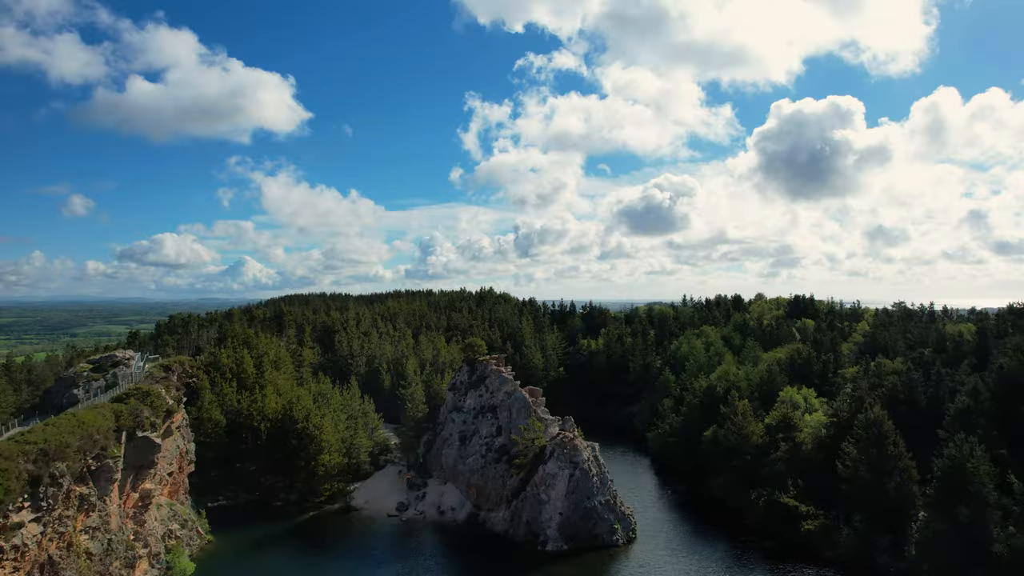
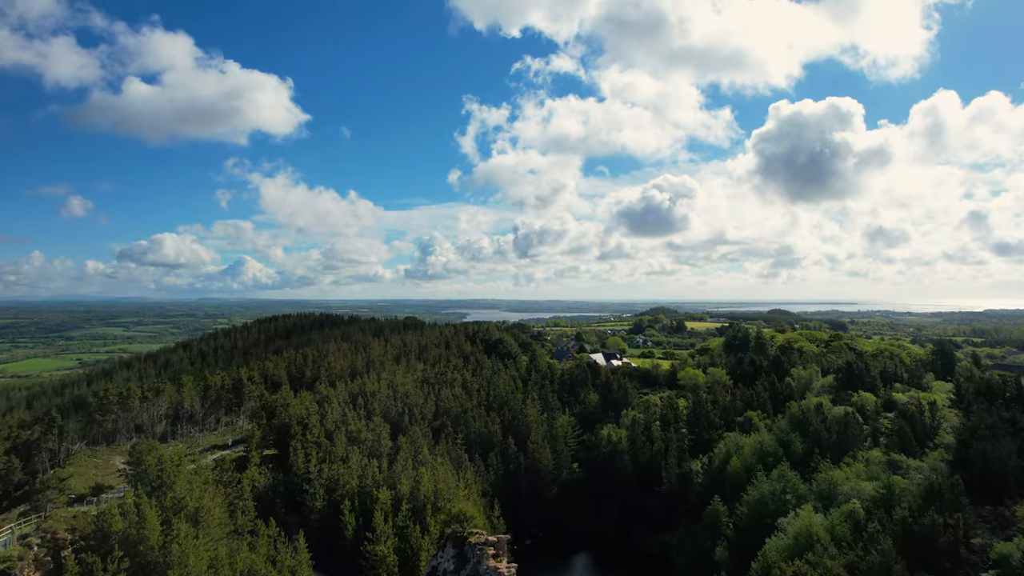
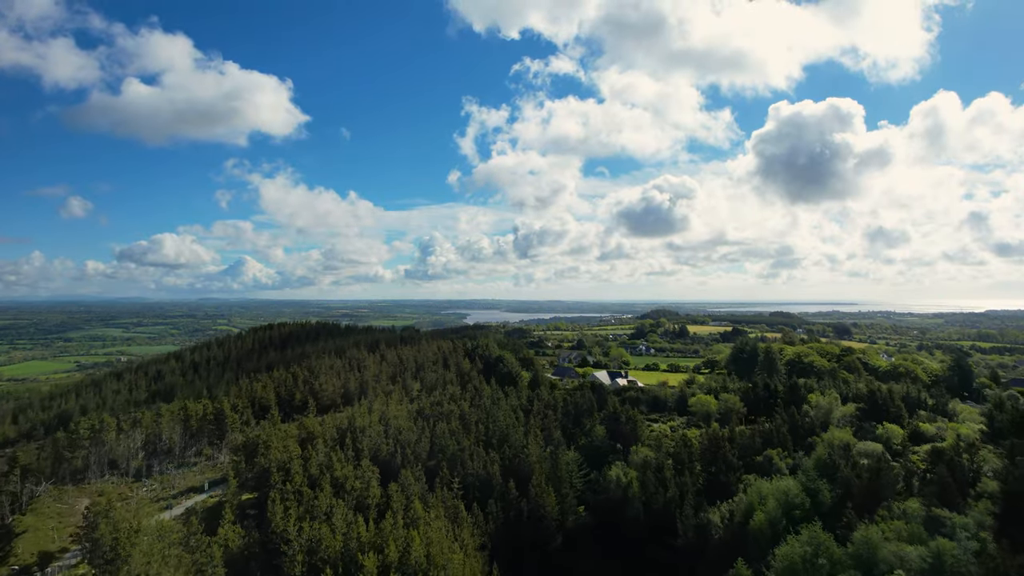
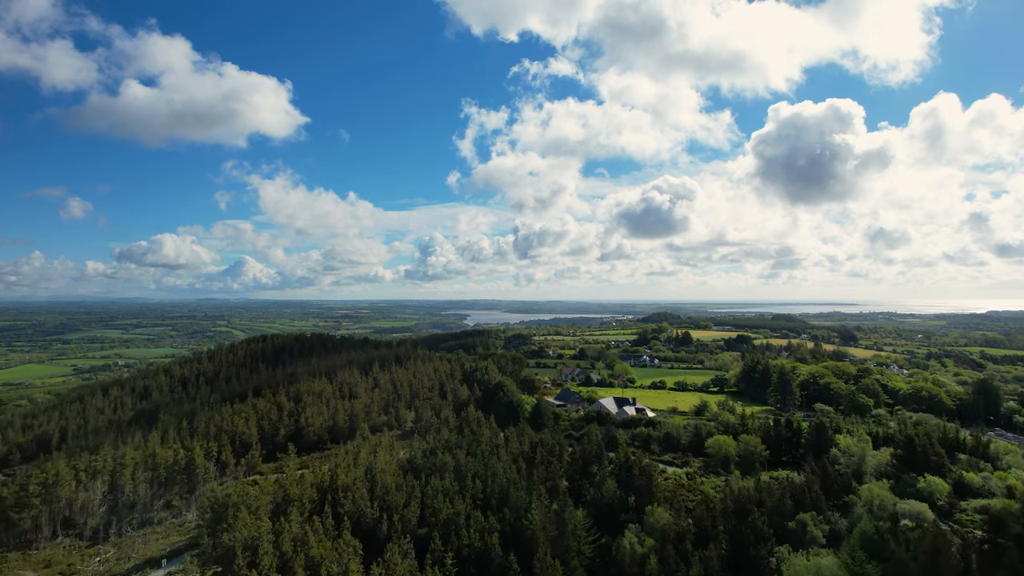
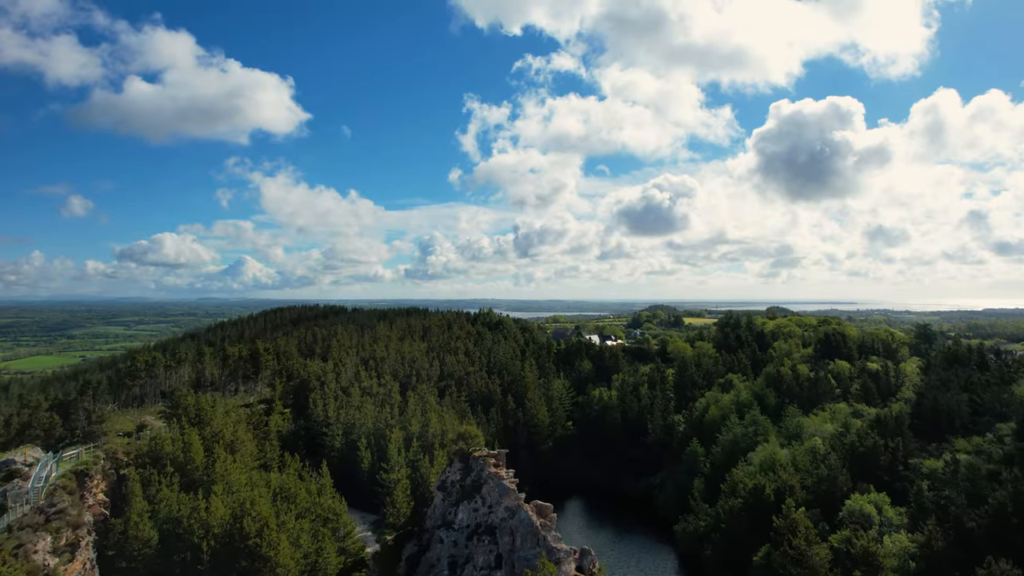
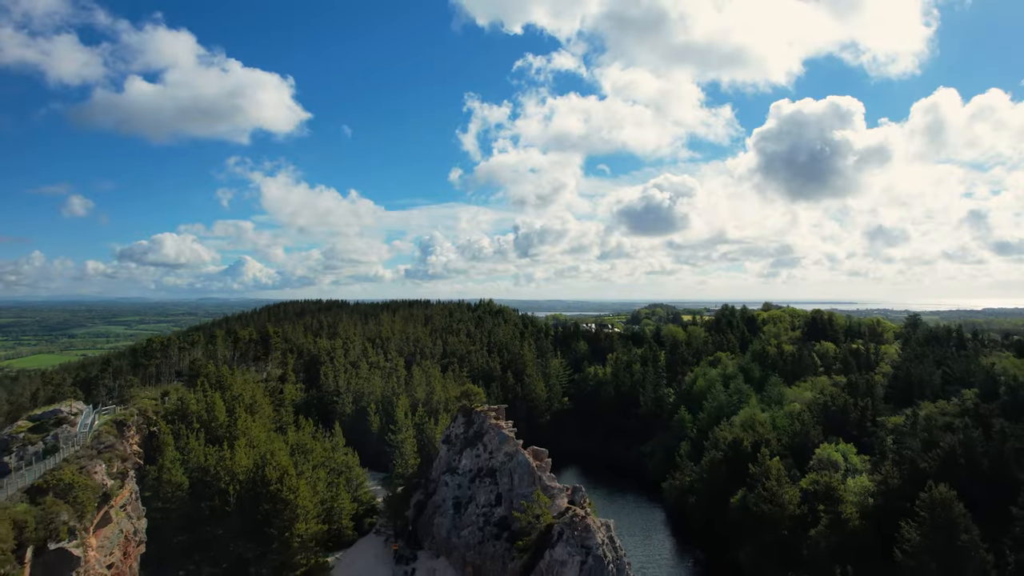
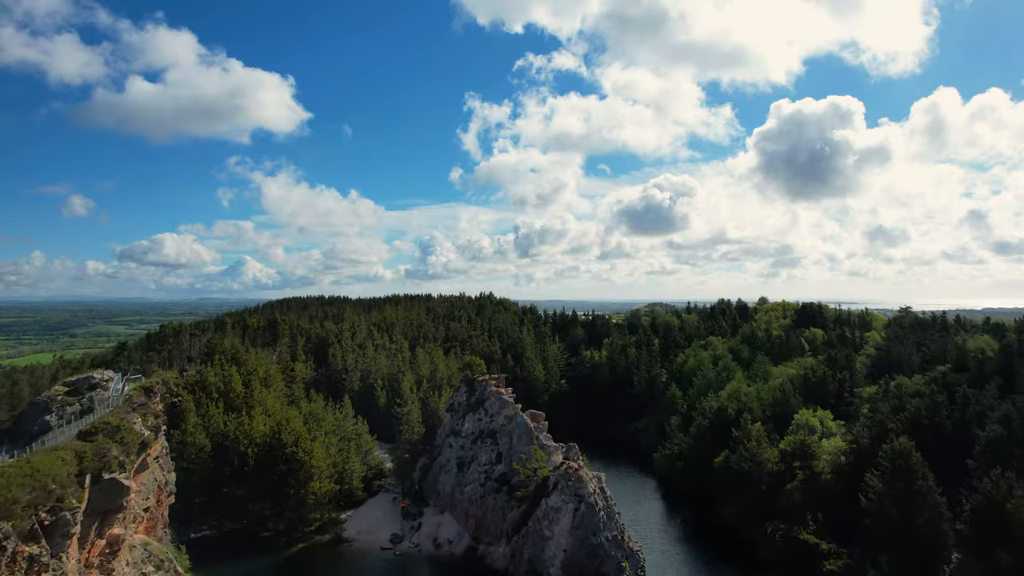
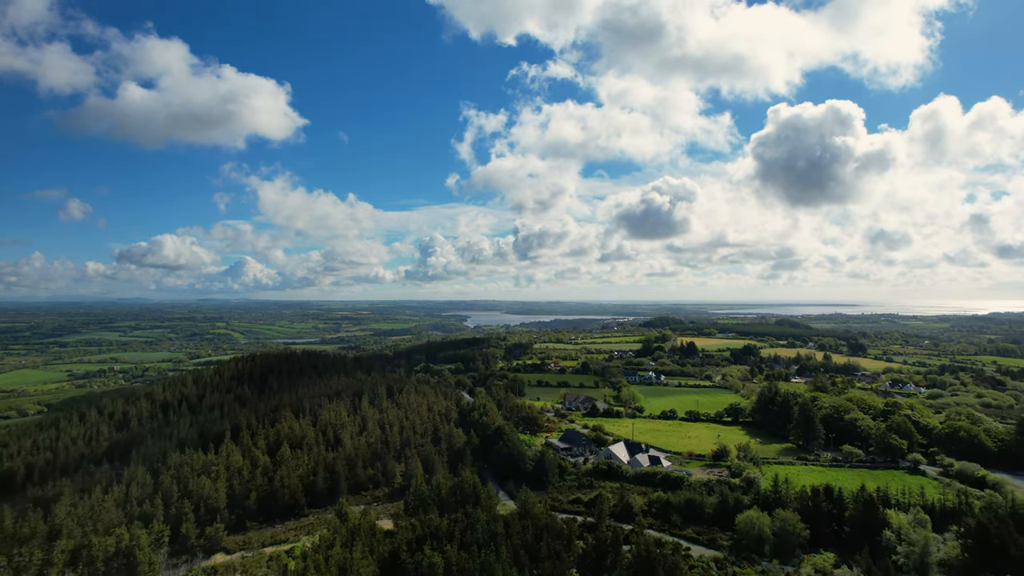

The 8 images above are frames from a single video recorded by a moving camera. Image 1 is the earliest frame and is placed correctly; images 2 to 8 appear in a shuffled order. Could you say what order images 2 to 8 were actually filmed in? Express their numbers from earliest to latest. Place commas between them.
7, 6, 5, 2, 3, 4, 8
